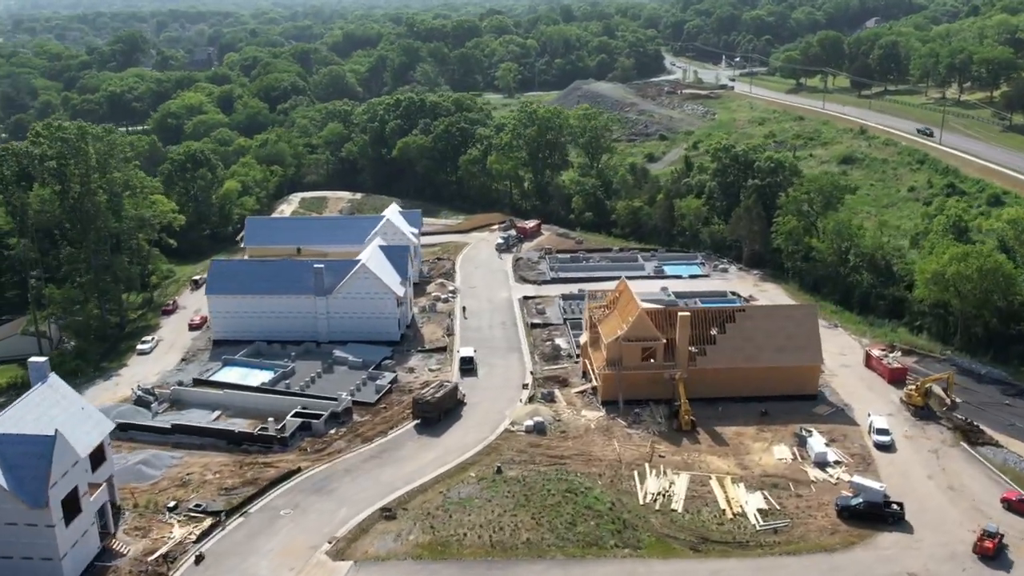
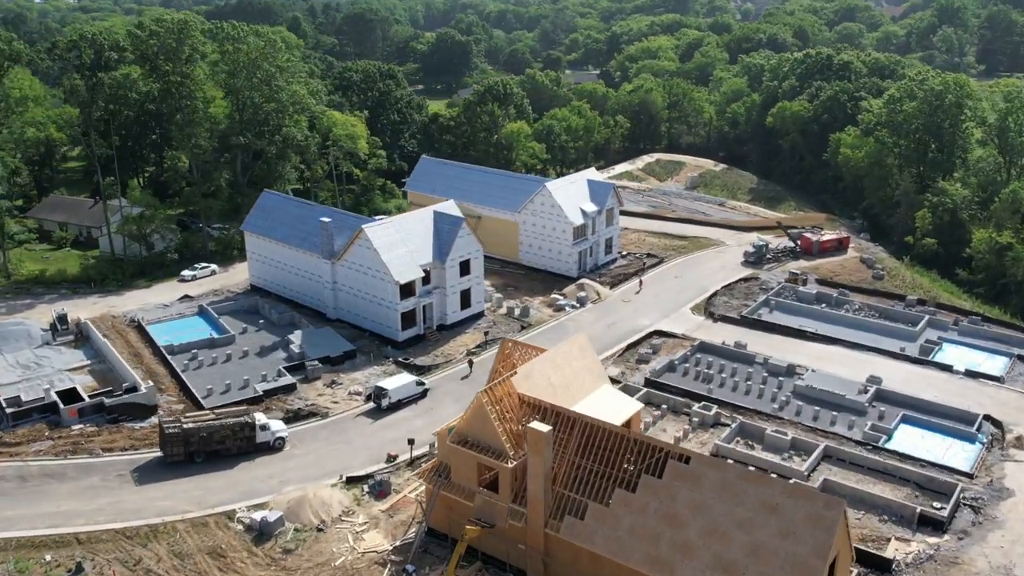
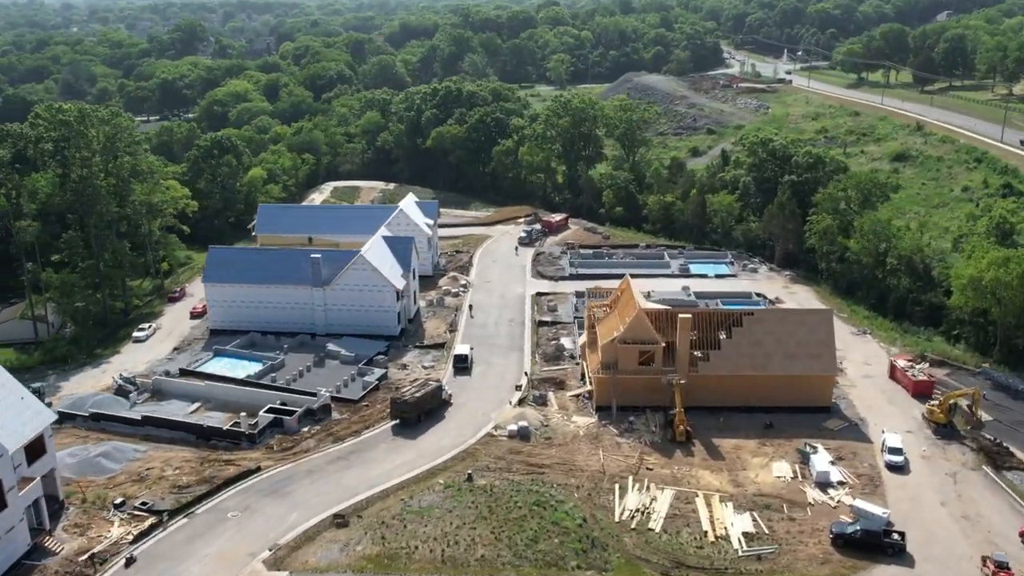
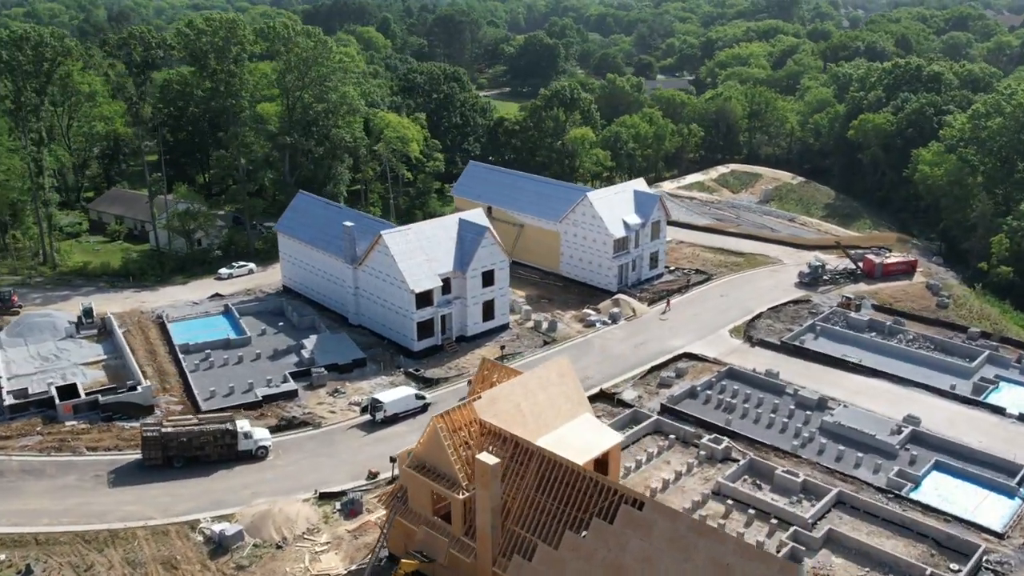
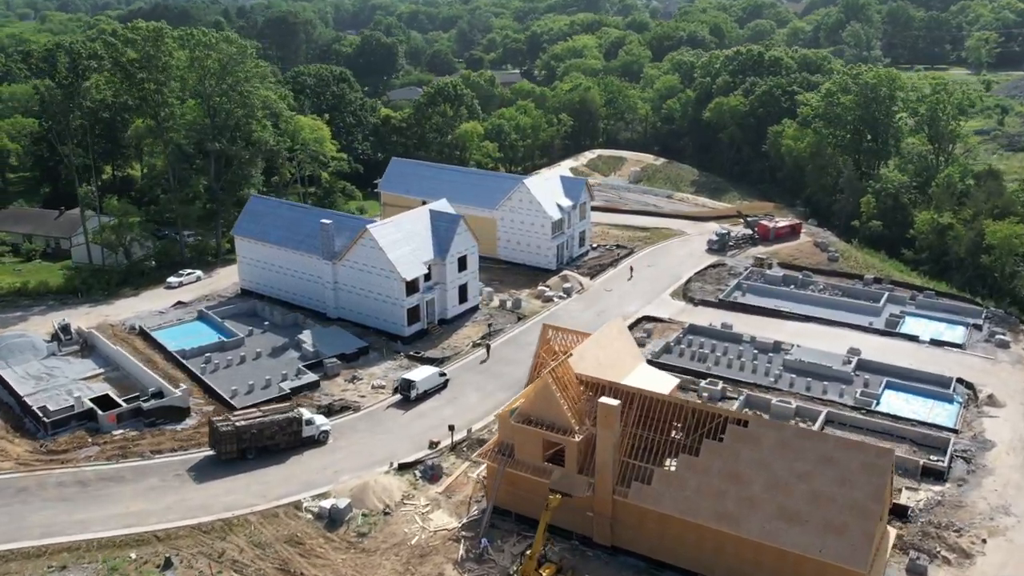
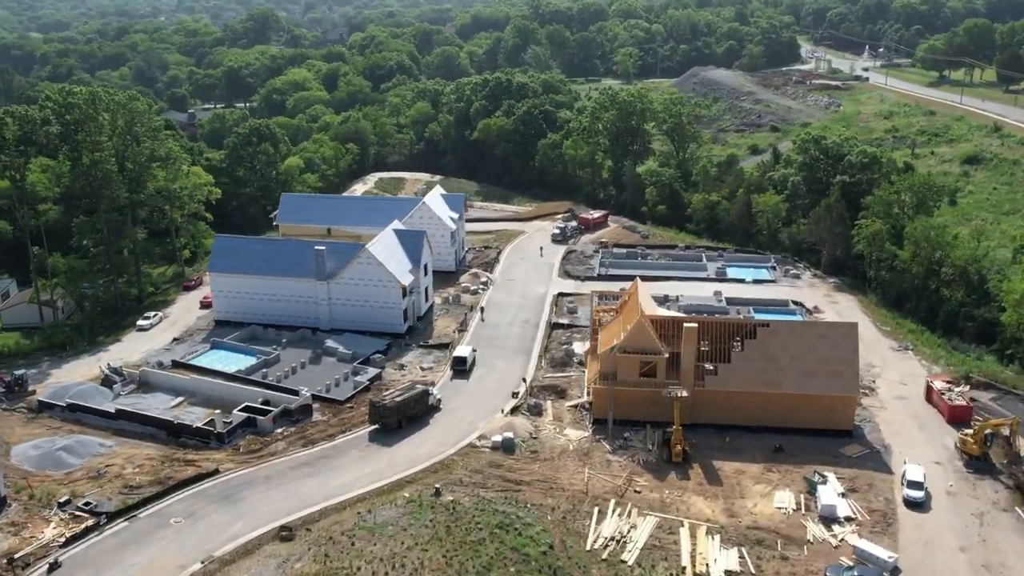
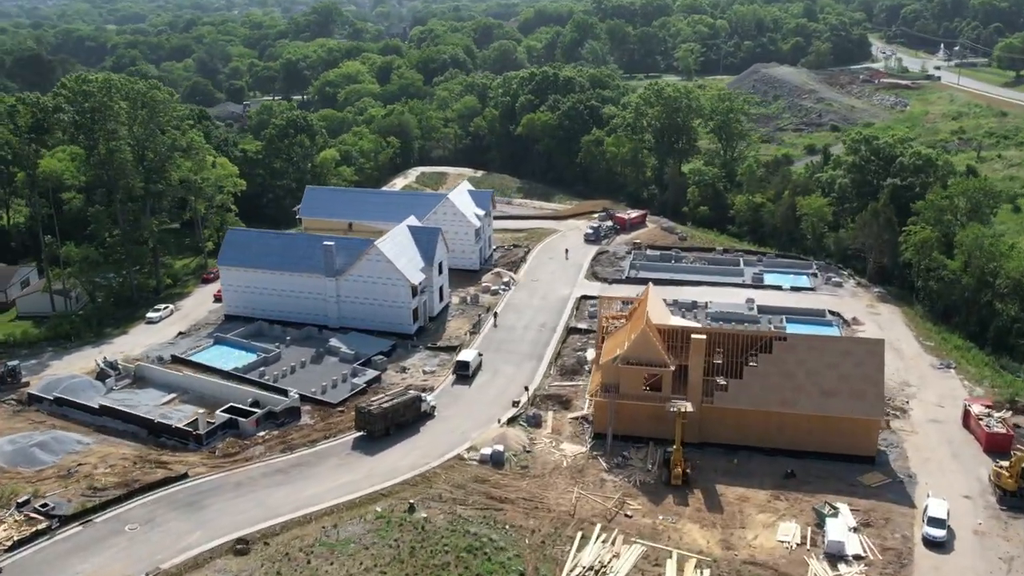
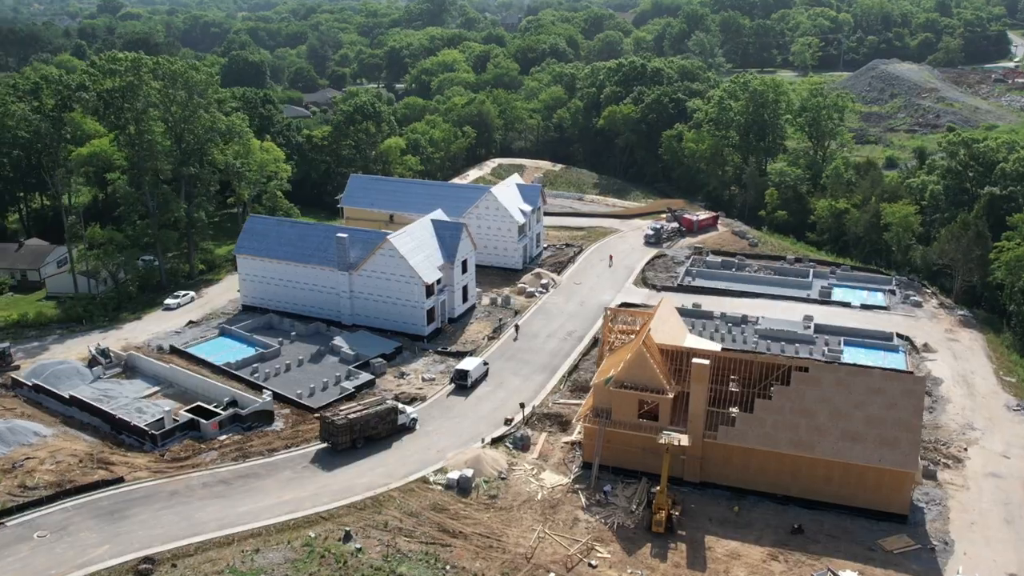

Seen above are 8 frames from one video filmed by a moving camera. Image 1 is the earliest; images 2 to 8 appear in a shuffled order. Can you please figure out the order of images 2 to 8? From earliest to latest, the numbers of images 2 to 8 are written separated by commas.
3, 6, 7, 8, 5, 2, 4
